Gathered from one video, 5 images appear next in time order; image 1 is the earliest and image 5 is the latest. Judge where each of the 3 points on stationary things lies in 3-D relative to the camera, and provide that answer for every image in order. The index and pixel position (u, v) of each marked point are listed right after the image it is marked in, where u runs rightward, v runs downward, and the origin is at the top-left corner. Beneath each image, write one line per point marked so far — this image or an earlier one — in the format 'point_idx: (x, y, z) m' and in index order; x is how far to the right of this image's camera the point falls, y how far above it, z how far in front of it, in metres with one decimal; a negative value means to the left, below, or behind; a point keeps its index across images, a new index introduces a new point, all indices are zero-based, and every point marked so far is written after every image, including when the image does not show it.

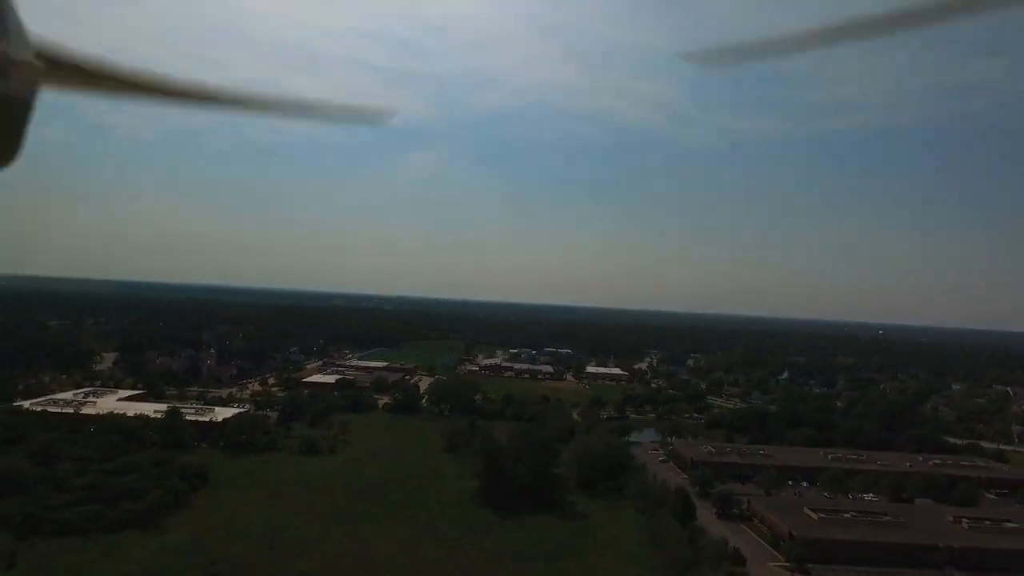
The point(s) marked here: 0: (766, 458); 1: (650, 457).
0: (+7.6, -5.1, +18.7) m
1: (+4.3, -5.4, +19.6) m
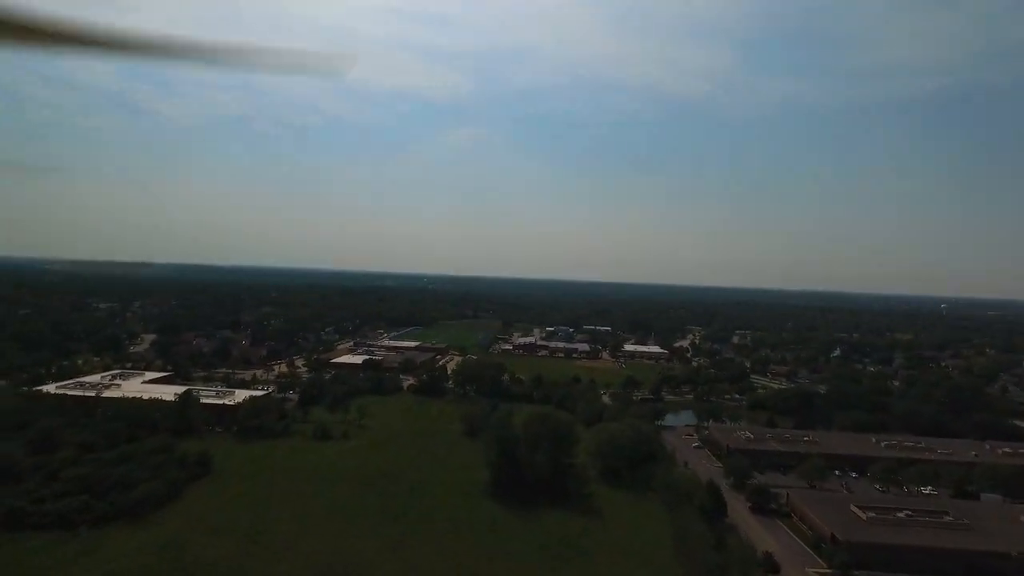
0: (+8.2, -4.4, +17.1) m
1: (+5.0, -4.6, +18.3) m
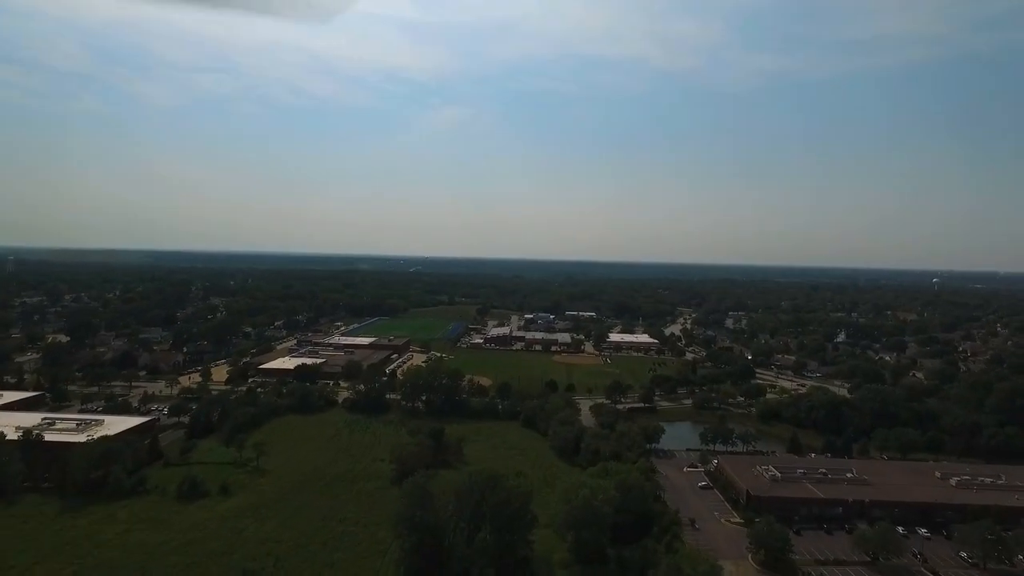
0: (+7.1, -4.1, +12.7) m
1: (+3.9, -4.3, +13.8) m
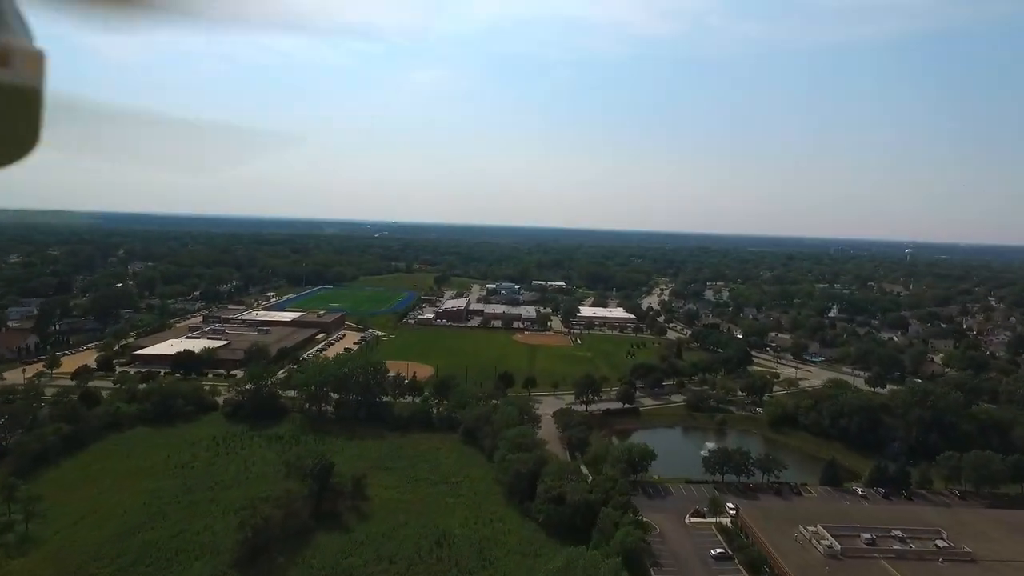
0: (+5.9, -3.7, +8.2) m
1: (+2.7, -3.9, +9.2) m
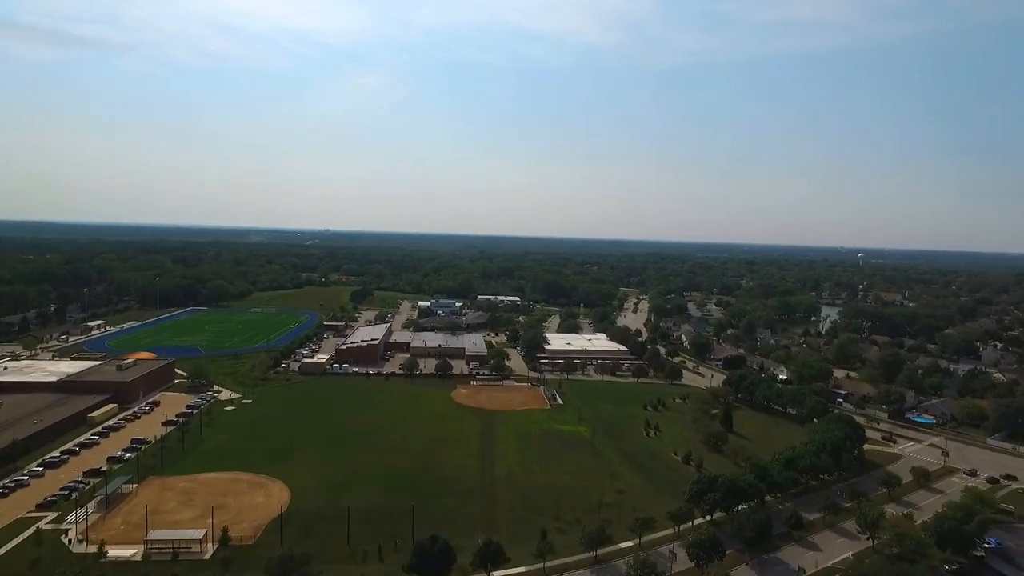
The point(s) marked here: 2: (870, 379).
0: (+6.0, -4.1, -1.5) m
1: (+2.7, -4.3, -0.8) m
2: (+11.3, -2.8, +19.6) m
